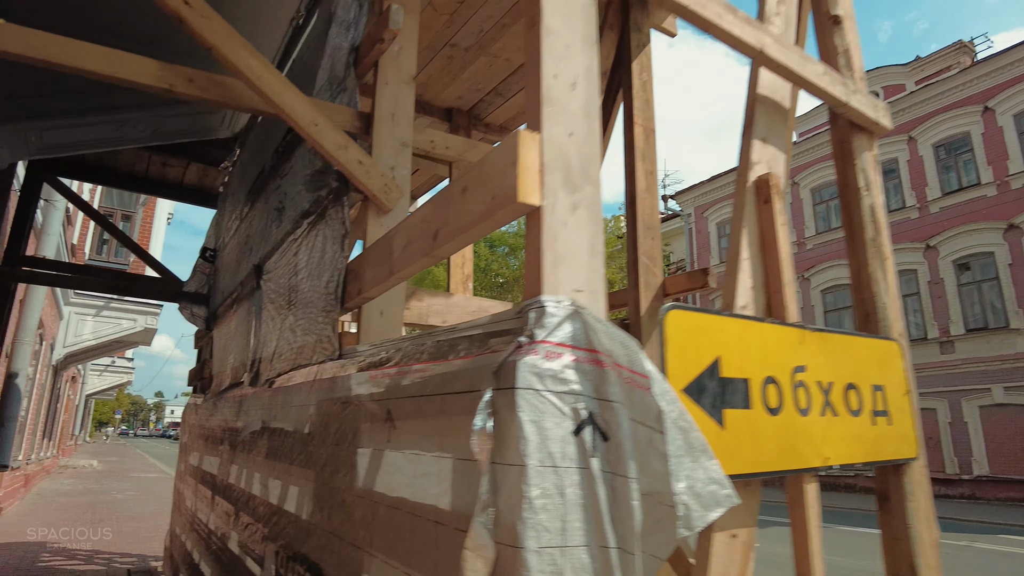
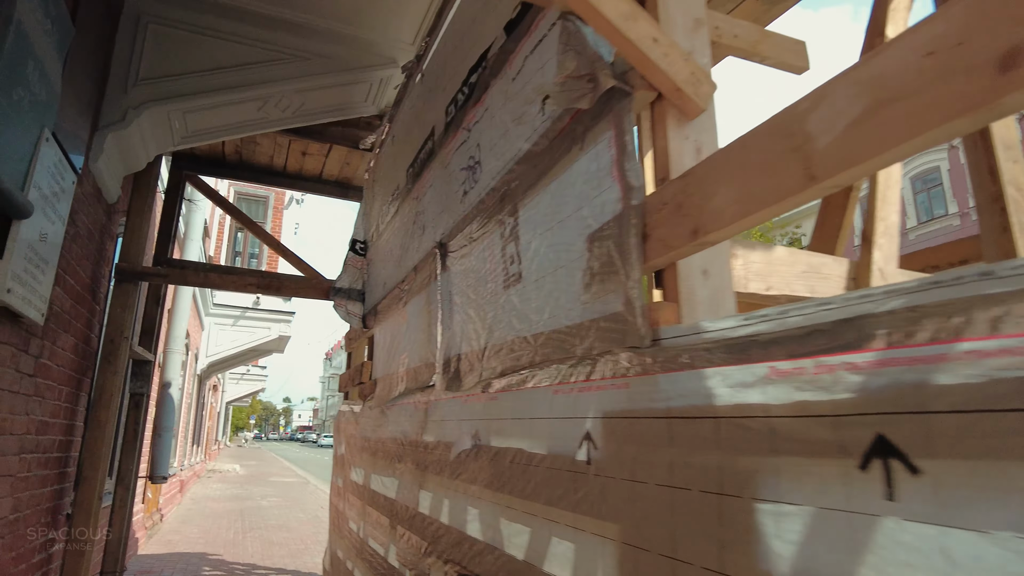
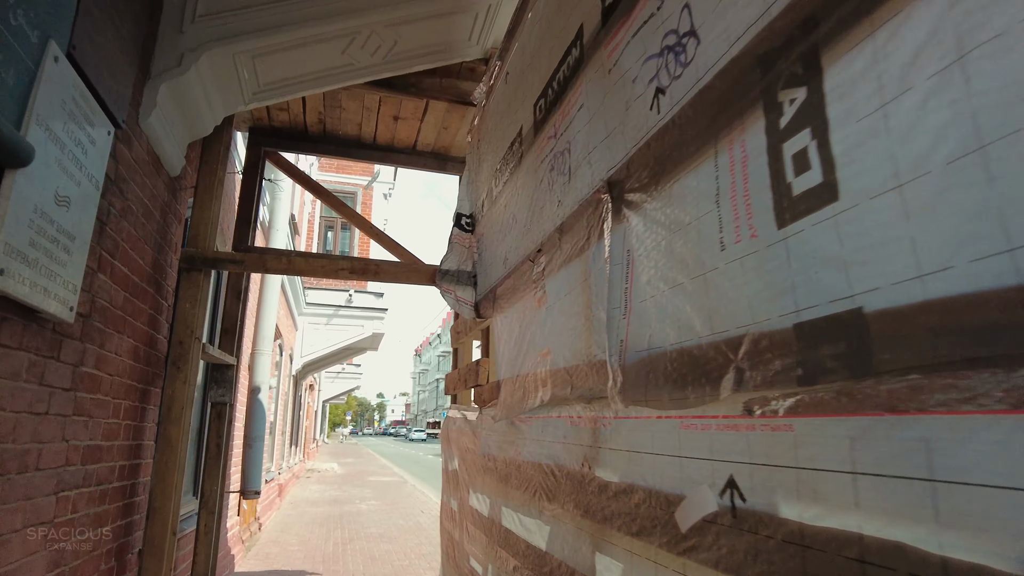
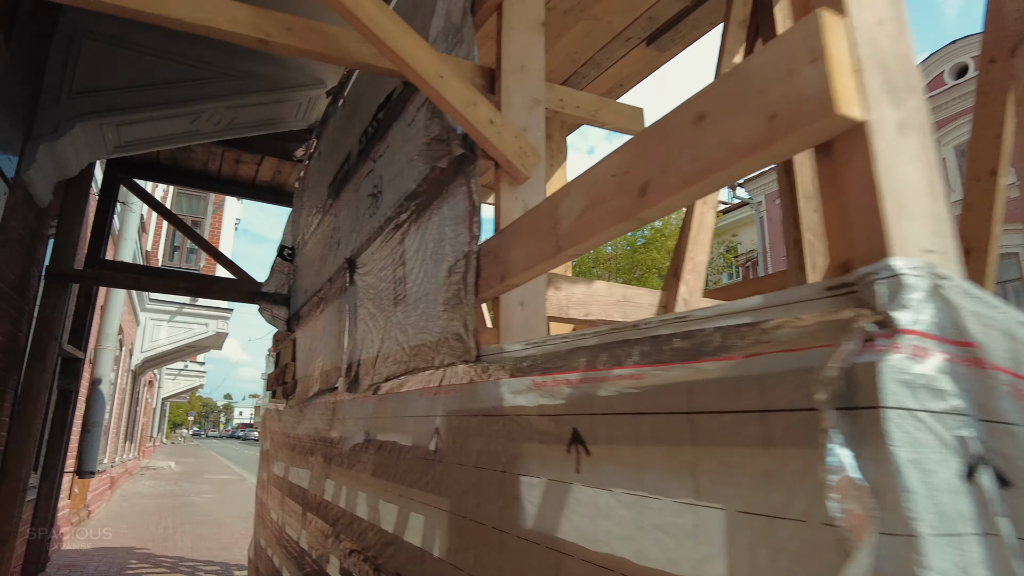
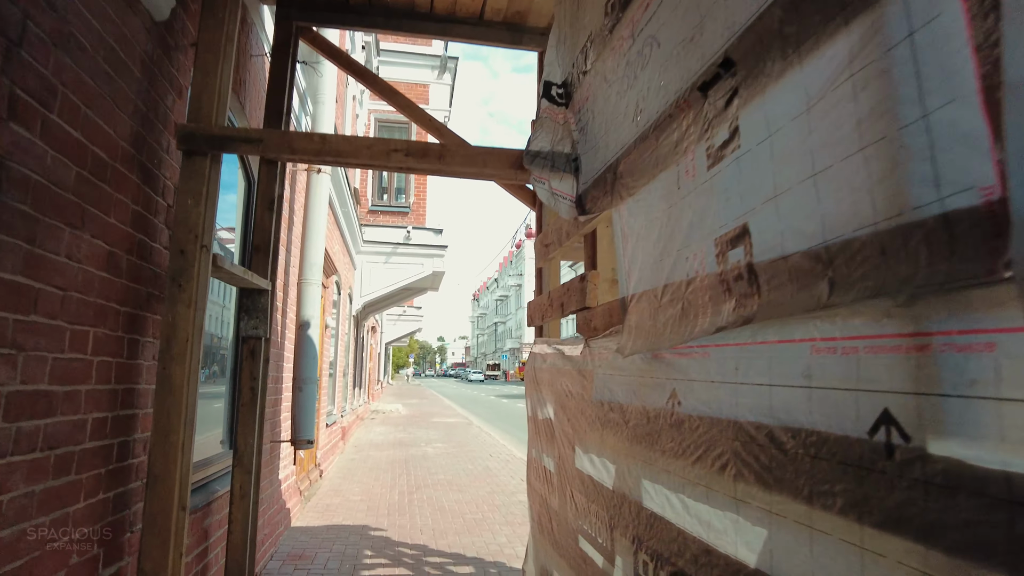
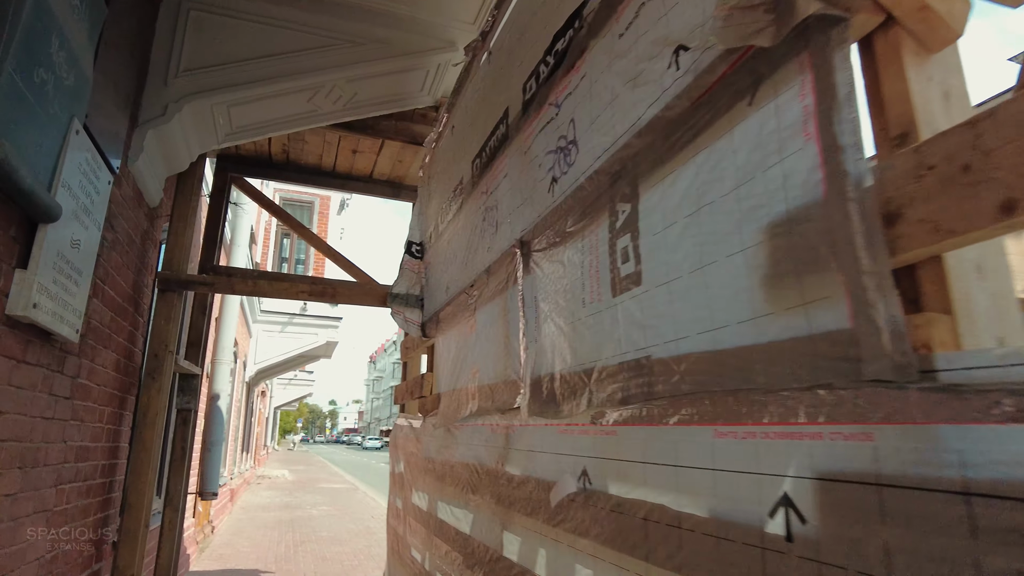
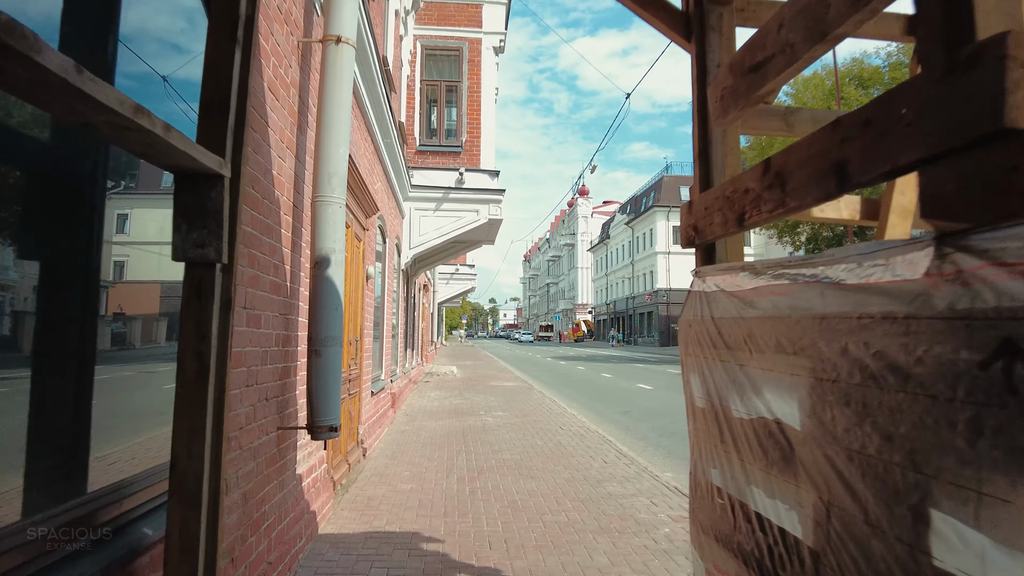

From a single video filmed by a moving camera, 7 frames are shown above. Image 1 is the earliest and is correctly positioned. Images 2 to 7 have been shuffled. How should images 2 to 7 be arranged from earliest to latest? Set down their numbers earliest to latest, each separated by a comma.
4, 2, 6, 3, 5, 7
